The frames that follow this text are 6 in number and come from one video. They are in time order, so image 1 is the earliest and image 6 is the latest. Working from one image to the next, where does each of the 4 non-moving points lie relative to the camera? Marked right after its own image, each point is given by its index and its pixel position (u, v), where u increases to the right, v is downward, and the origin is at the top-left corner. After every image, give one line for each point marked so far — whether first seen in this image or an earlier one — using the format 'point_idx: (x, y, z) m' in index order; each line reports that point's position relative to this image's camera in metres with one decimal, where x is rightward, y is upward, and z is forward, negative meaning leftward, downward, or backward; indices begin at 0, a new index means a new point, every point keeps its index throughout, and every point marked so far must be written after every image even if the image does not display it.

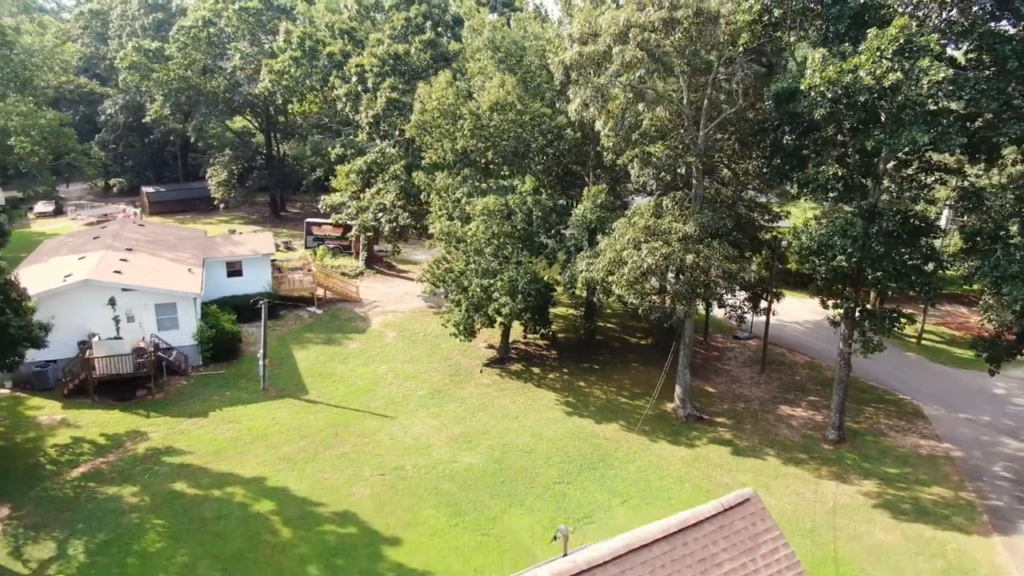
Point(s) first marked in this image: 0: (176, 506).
0: (-8.2, -5.3, +17.5) m
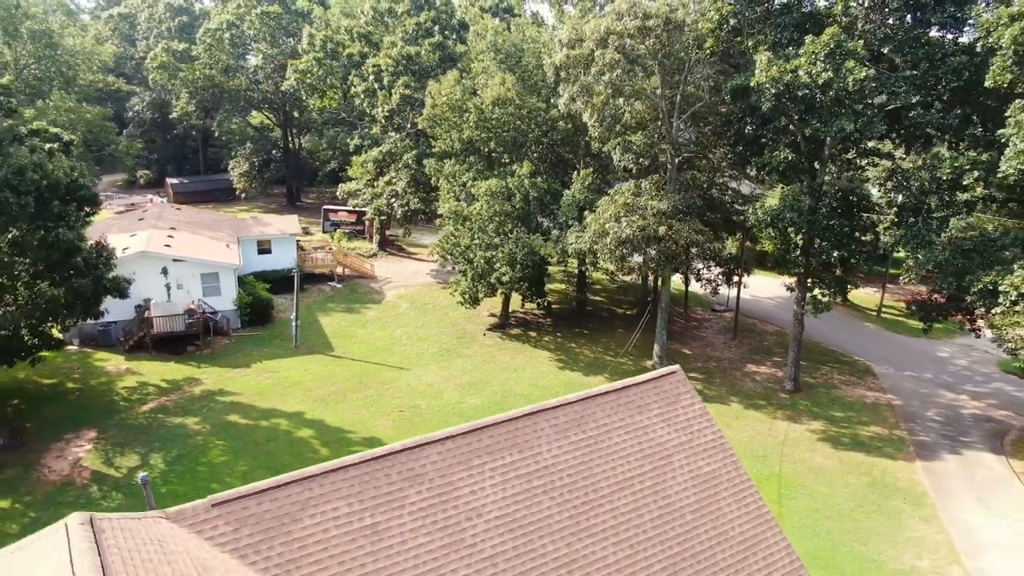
0: (-8.3, -4.2, +21.1) m
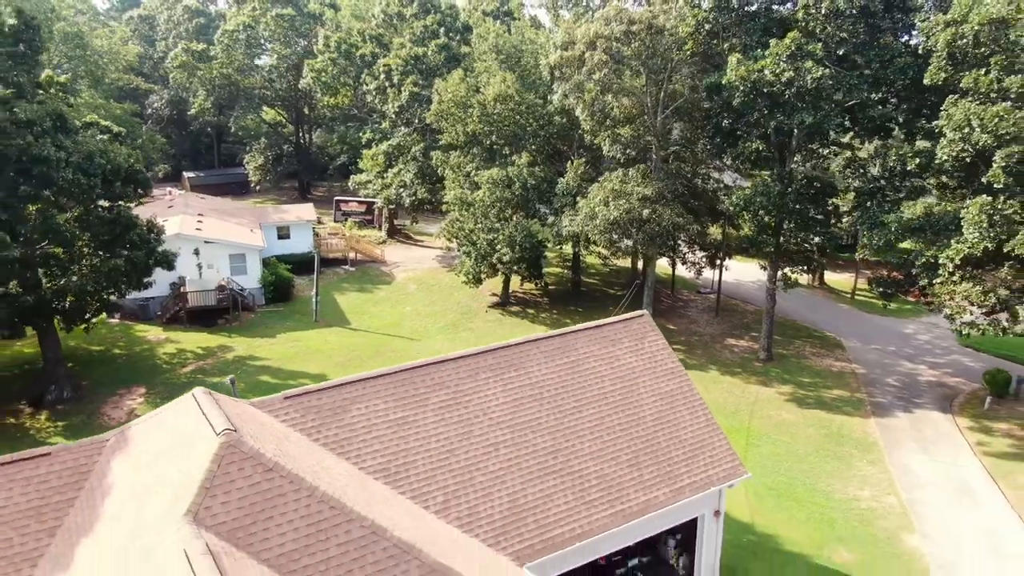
0: (-8.3, -3.4, +23.8) m
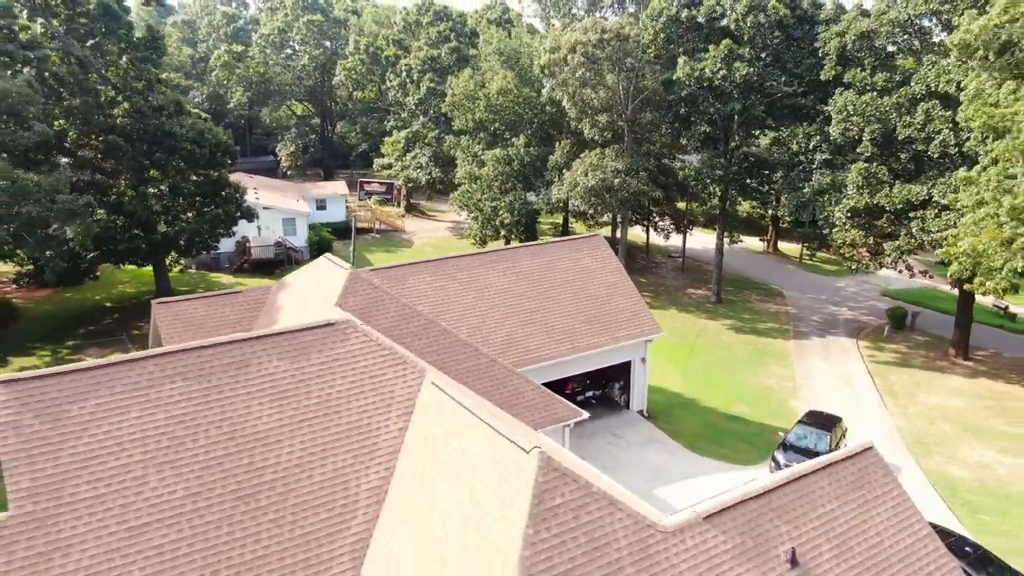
0: (-8.3, -1.2, +30.9) m
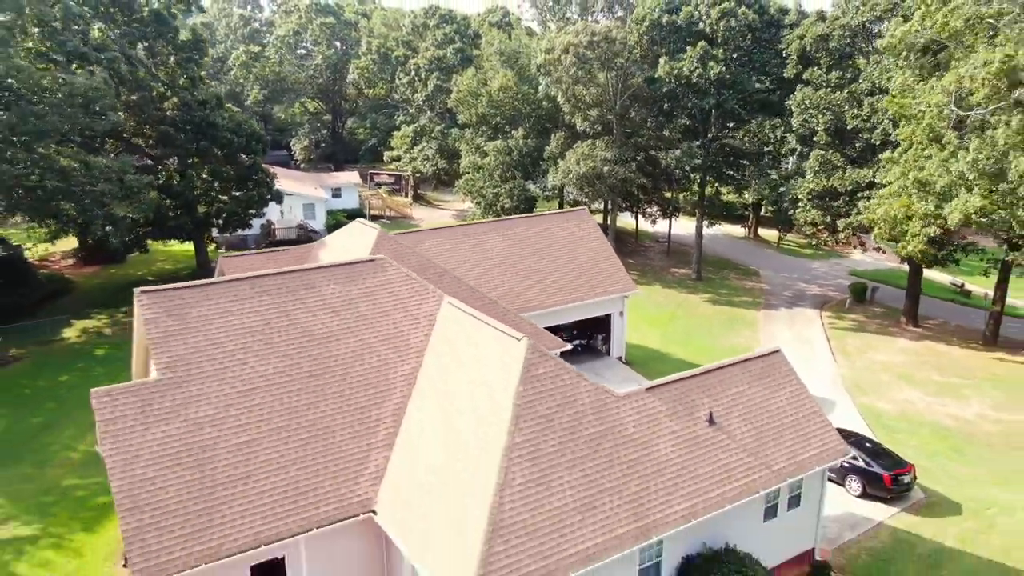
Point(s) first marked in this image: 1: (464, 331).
0: (-8.4, 0.0, +34.7) m
1: (-1.0, -0.8, +14.0) m
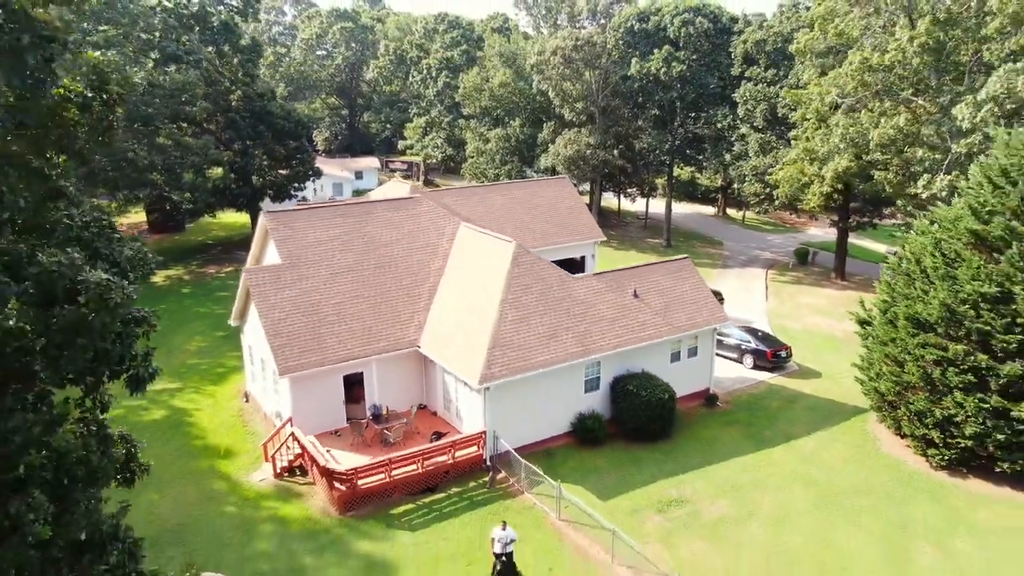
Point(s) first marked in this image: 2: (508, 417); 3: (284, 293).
0: (-8.5, +2.3, +41.9) m
1: (-1.1, +1.4, +21.2) m
2: (-0.1, -3.3, +18.1) m
3: (-6.2, -0.1, +19.3) m
